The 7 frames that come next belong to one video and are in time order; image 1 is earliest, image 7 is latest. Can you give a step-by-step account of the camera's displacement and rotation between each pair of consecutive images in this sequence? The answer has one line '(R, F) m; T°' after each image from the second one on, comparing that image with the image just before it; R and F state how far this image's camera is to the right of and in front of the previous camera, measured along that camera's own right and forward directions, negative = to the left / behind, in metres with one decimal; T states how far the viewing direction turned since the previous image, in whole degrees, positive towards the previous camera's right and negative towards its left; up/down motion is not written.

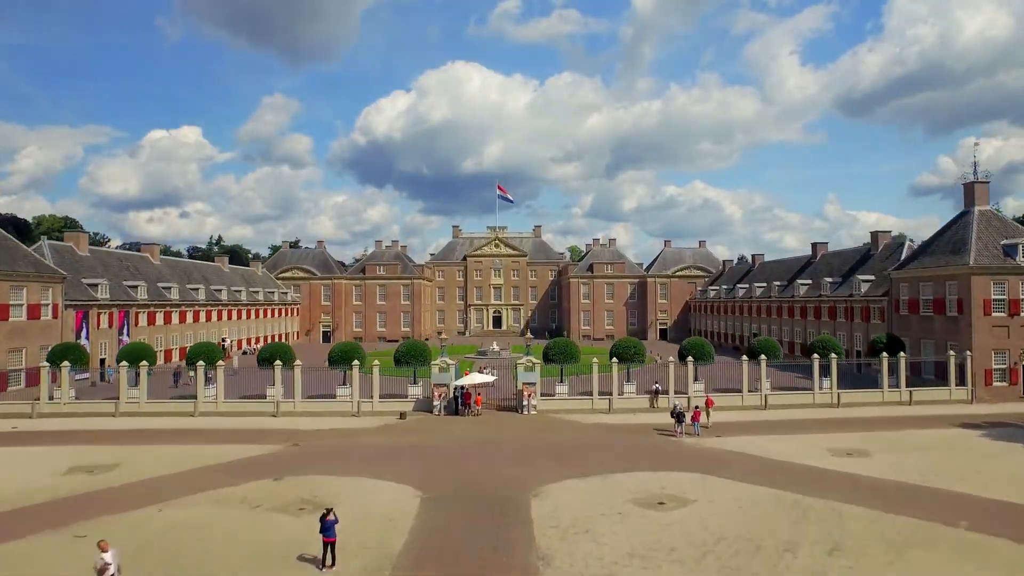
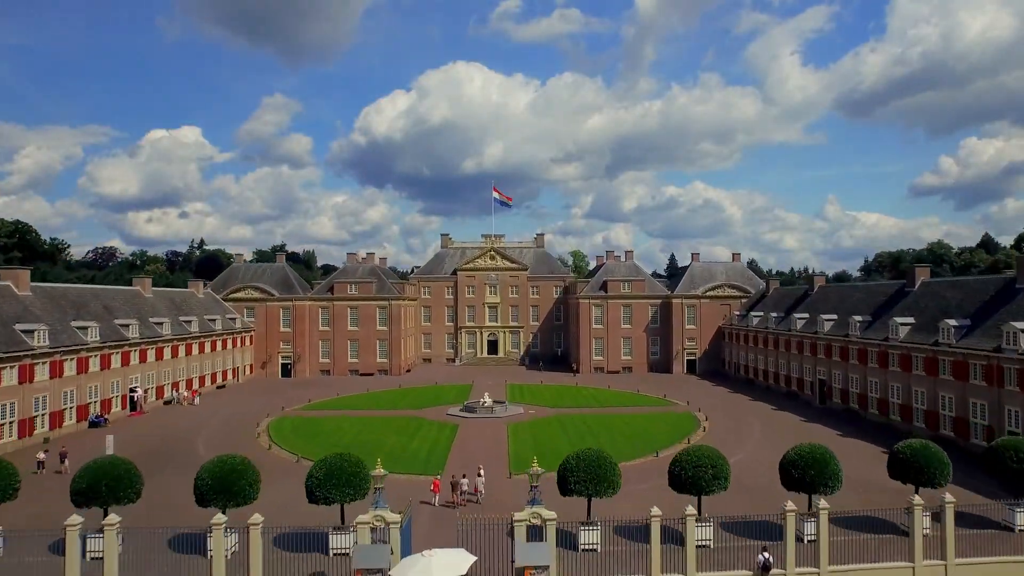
(+0.2, +13.2) m; 0°
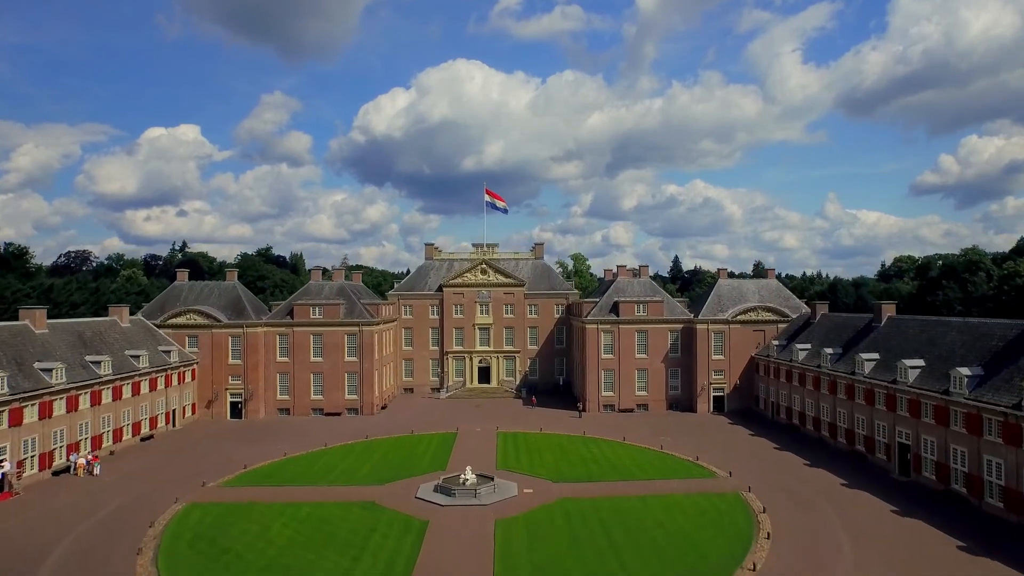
(+0.4, +10.6) m; 0°
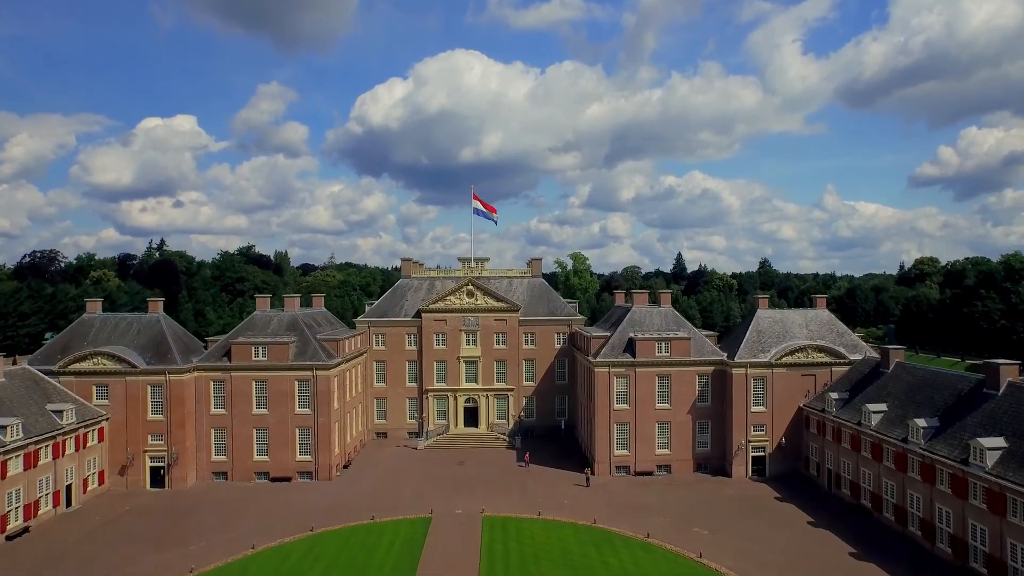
(+0.4, +11.0) m; 0°
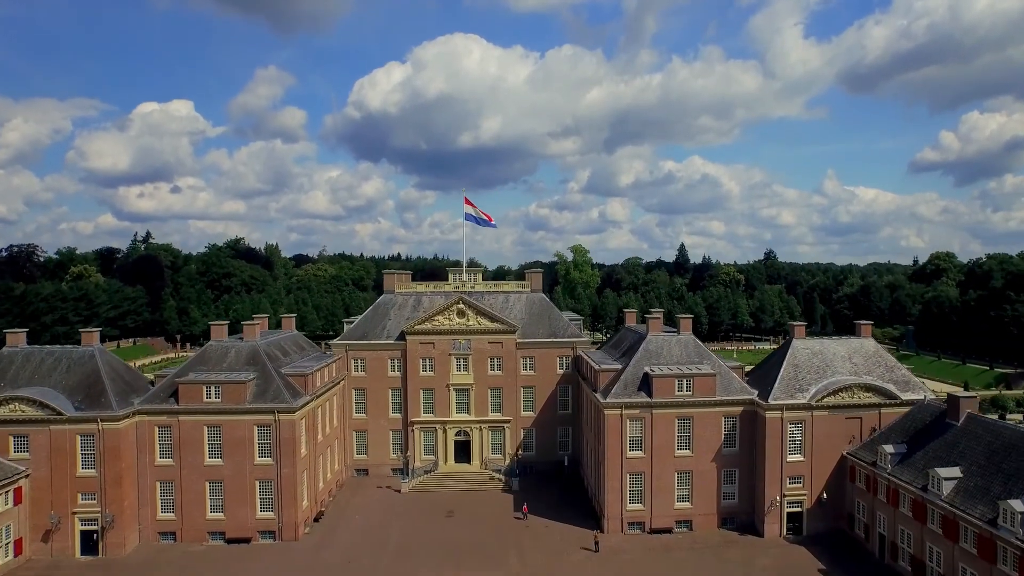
(+0.2, +6.7) m; 0°
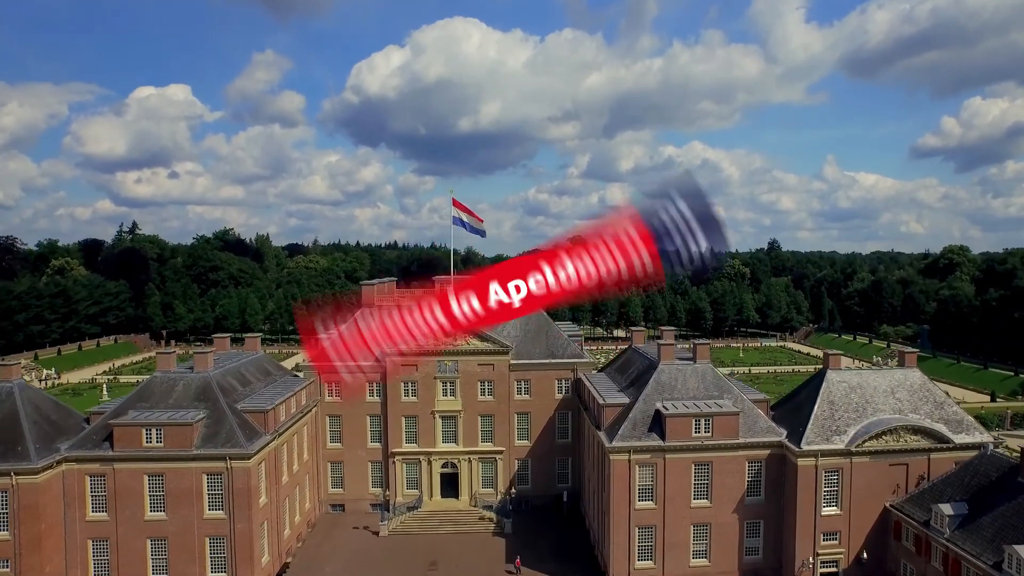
(+0.4, +5.6) m; 0°
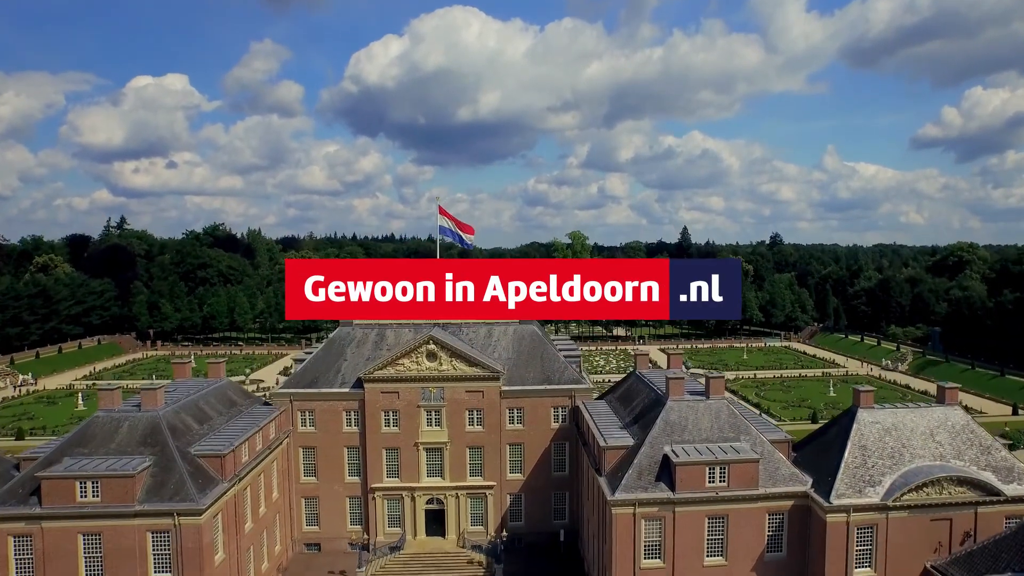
(+0.4, +4.3) m; 0°
